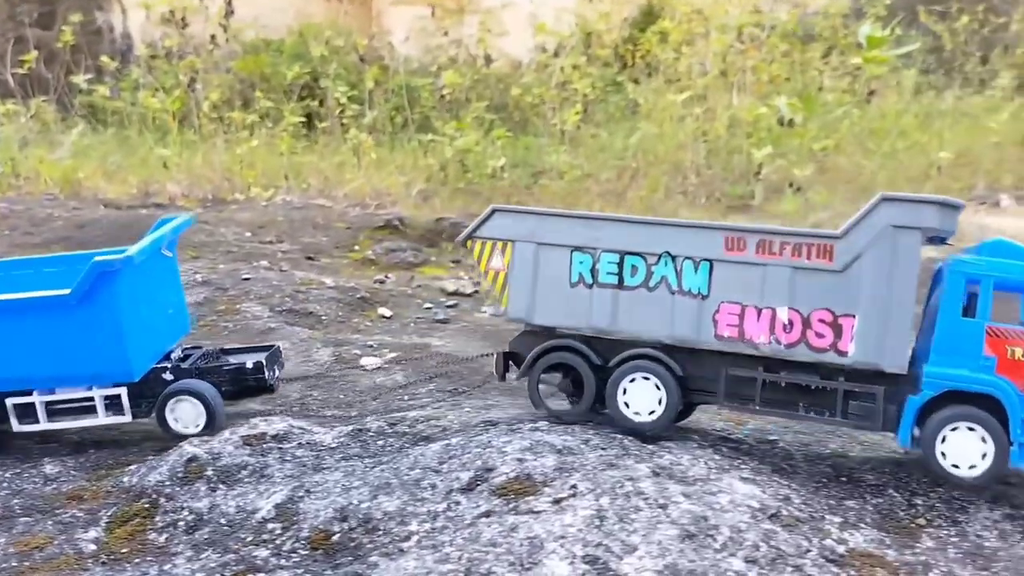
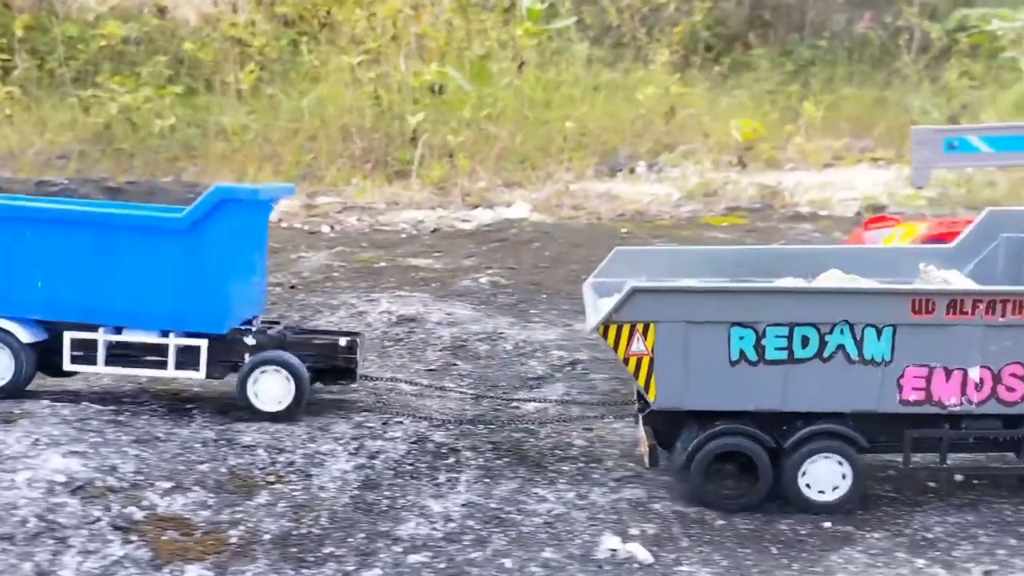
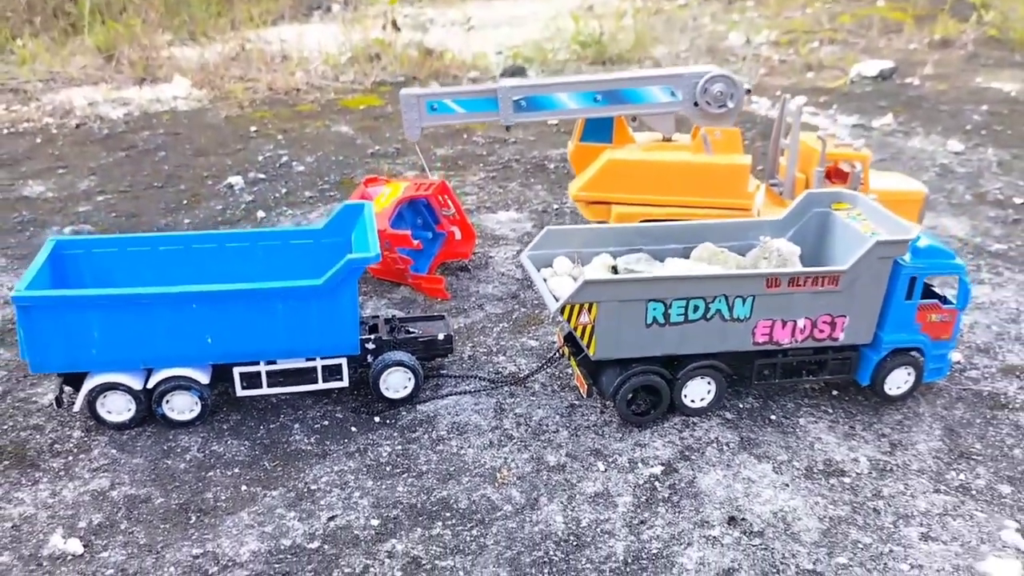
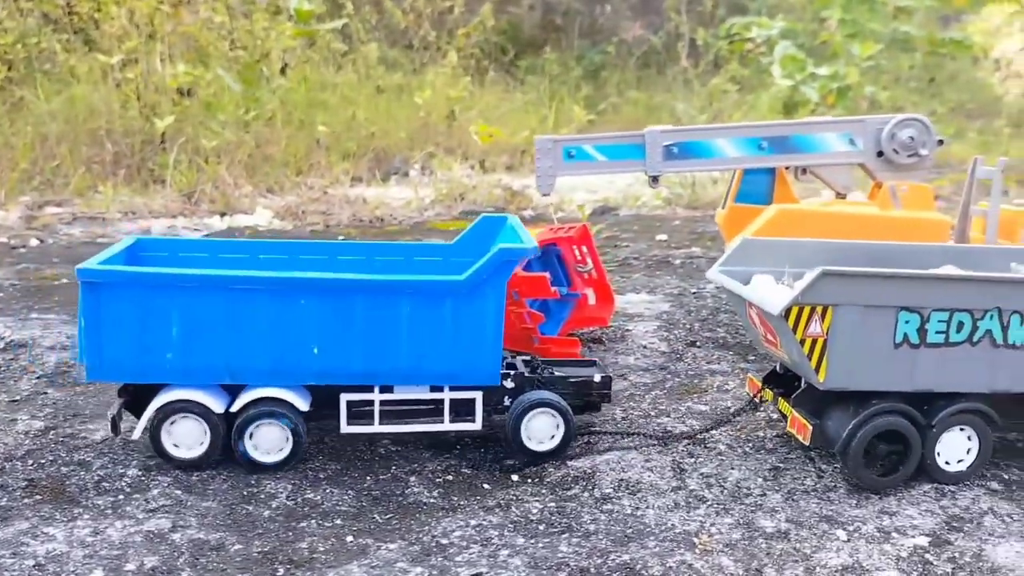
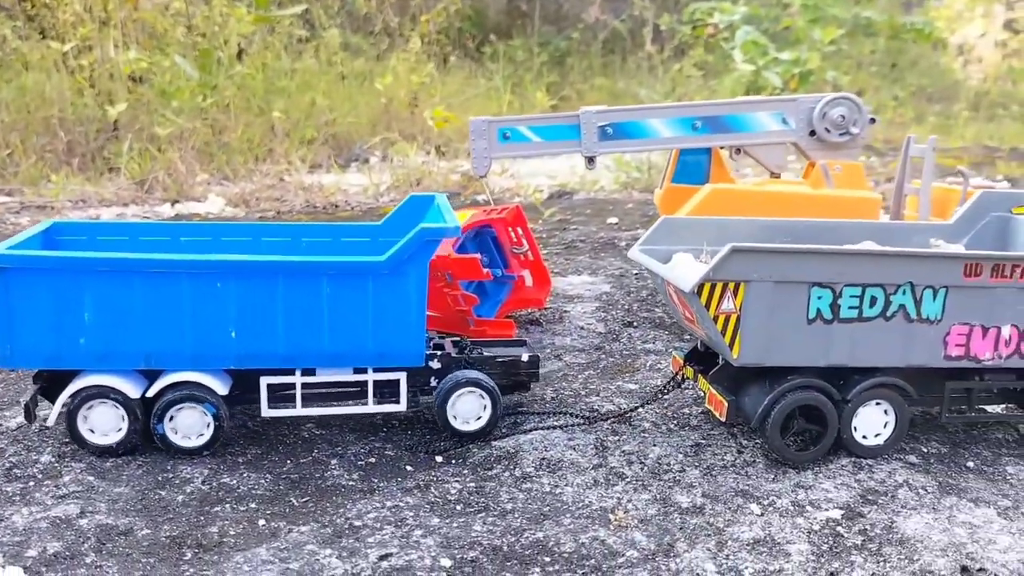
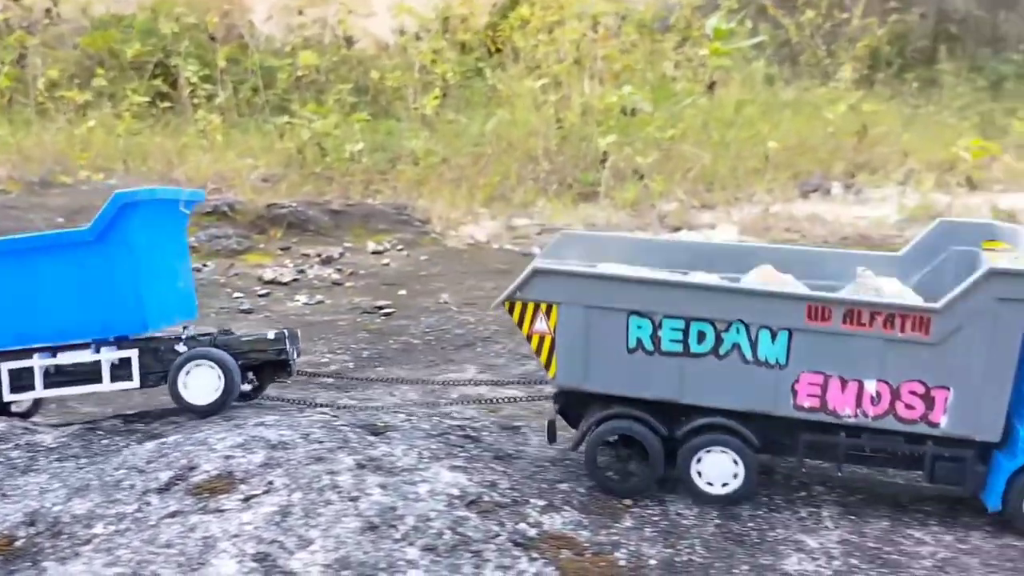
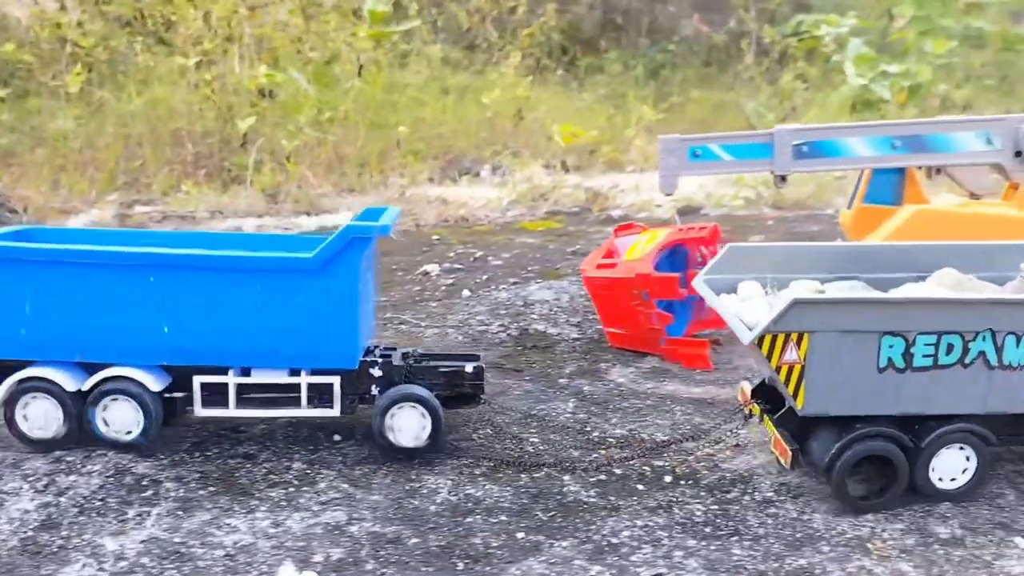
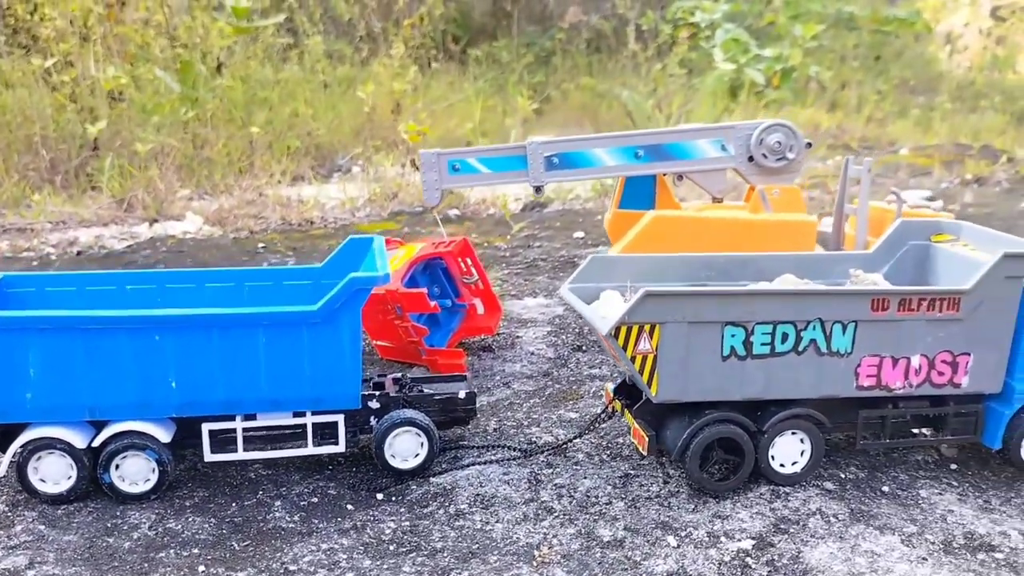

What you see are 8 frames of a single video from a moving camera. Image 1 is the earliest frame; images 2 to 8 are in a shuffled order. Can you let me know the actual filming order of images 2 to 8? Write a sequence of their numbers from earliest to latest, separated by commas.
6, 2, 7, 4, 5, 8, 3
